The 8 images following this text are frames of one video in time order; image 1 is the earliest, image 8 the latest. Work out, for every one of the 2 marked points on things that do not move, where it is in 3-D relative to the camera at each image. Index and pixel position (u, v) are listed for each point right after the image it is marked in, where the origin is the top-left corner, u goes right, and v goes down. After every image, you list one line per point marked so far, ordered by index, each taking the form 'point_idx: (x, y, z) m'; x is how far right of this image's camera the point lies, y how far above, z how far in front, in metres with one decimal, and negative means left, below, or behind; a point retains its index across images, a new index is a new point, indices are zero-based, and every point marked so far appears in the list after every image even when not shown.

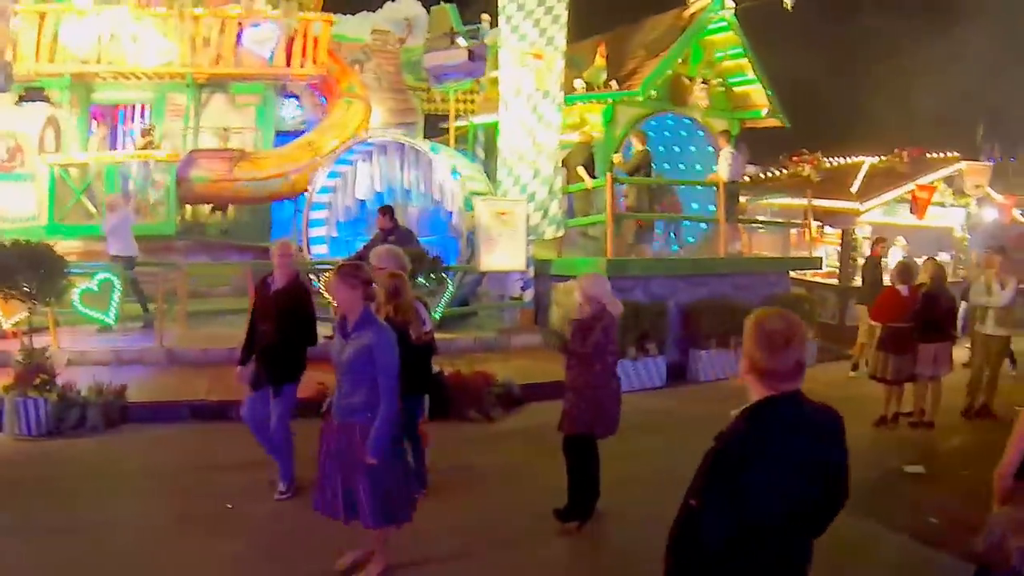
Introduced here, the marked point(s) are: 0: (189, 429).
0: (-3.0, -1.3, +9.2) m
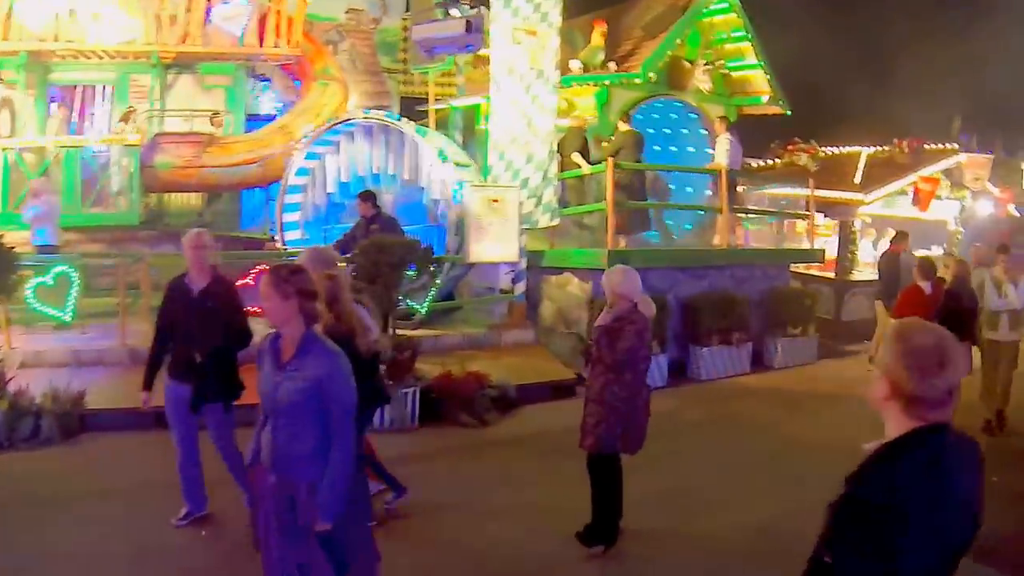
0: (-3.0, -1.3, +8.3) m
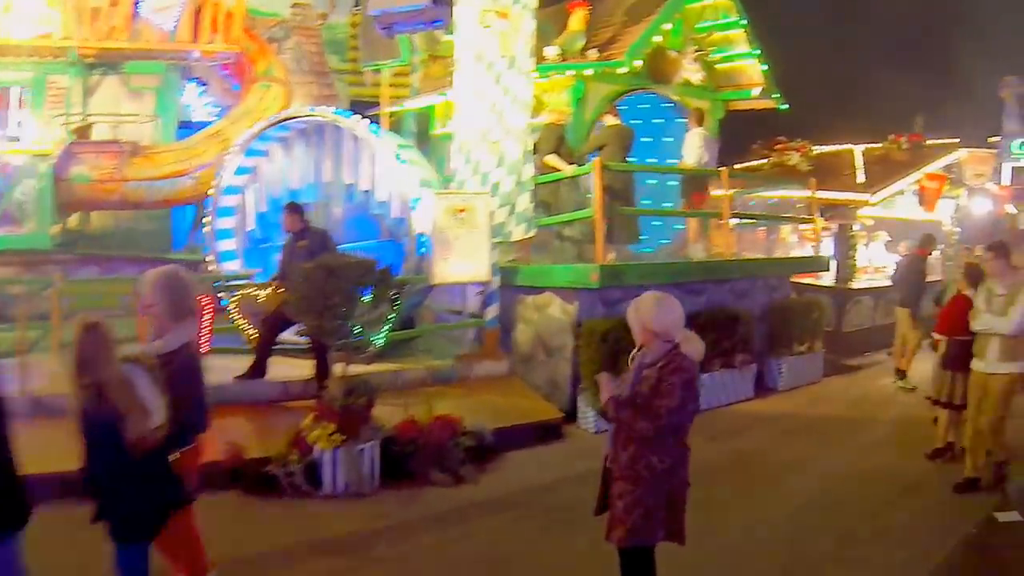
0: (-3.1, -1.5, +6.6) m
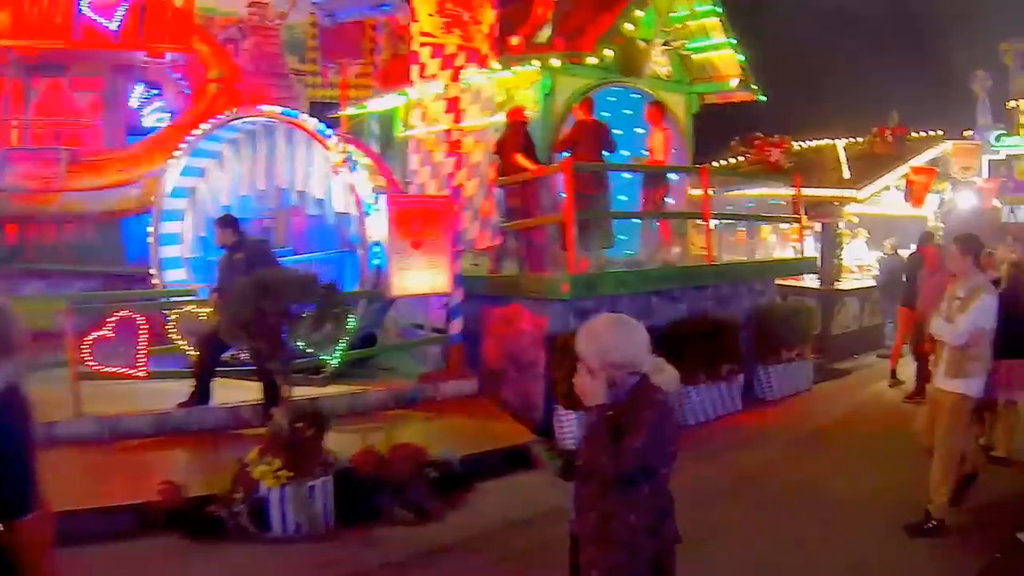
0: (-3.3, -1.7, +5.8) m
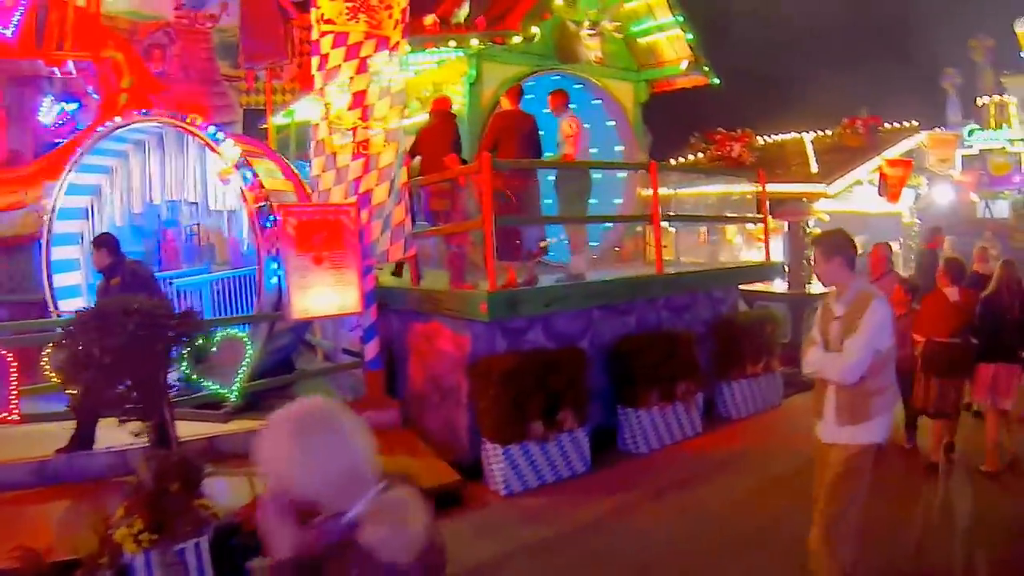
0: (-3.7, -1.9, +4.6) m
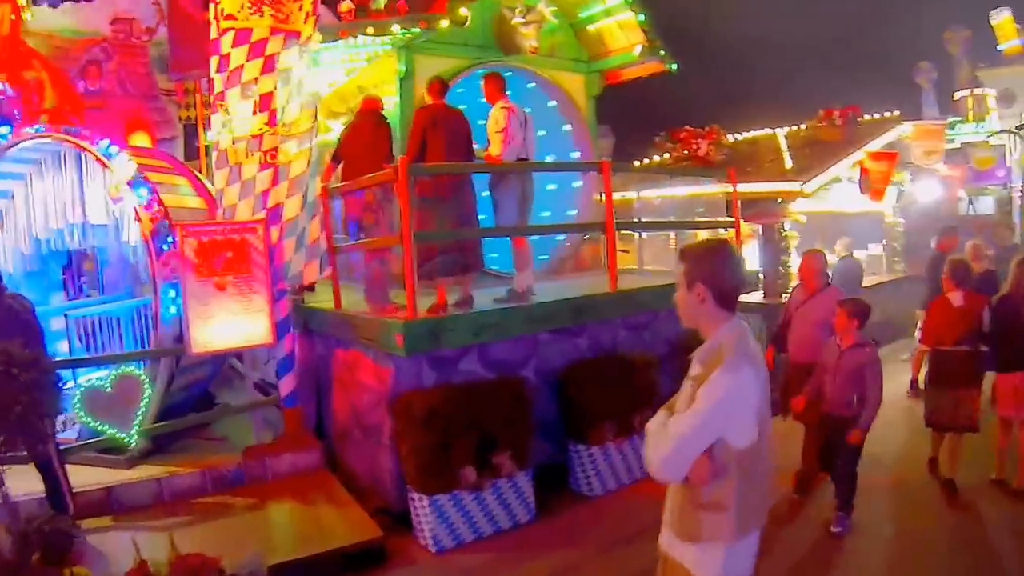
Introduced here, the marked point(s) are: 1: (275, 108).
0: (-4.1, -2.1, +3.6) m
1: (-1.6, +1.2, +6.7) m
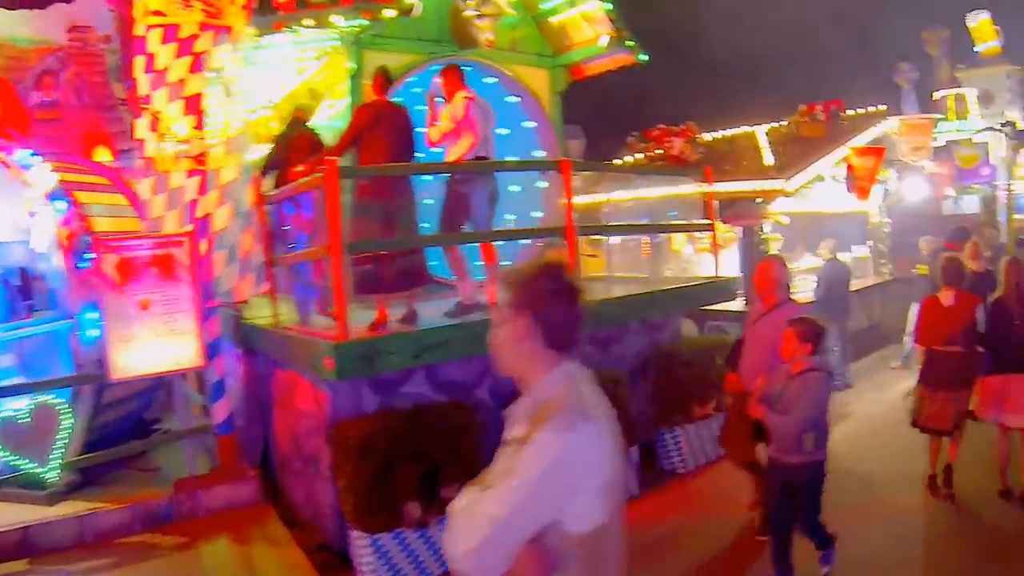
0: (-4.3, -2.2, +3.0) m
1: (-1.9, +1.1, +6.1) m
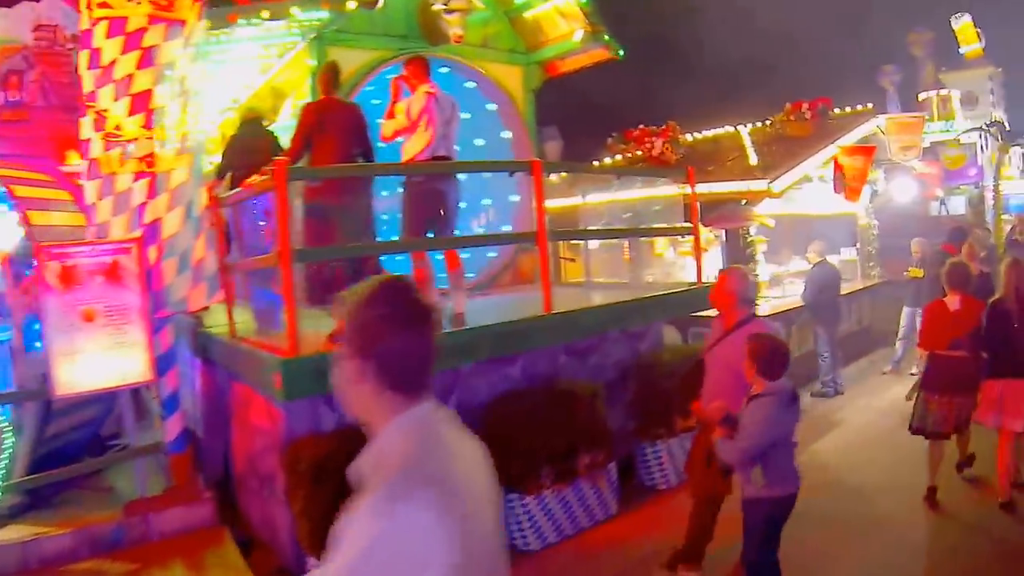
0: (-4.4, -2.3, +2.6) m
1: (-2.1, +1.0, +5.8) m
